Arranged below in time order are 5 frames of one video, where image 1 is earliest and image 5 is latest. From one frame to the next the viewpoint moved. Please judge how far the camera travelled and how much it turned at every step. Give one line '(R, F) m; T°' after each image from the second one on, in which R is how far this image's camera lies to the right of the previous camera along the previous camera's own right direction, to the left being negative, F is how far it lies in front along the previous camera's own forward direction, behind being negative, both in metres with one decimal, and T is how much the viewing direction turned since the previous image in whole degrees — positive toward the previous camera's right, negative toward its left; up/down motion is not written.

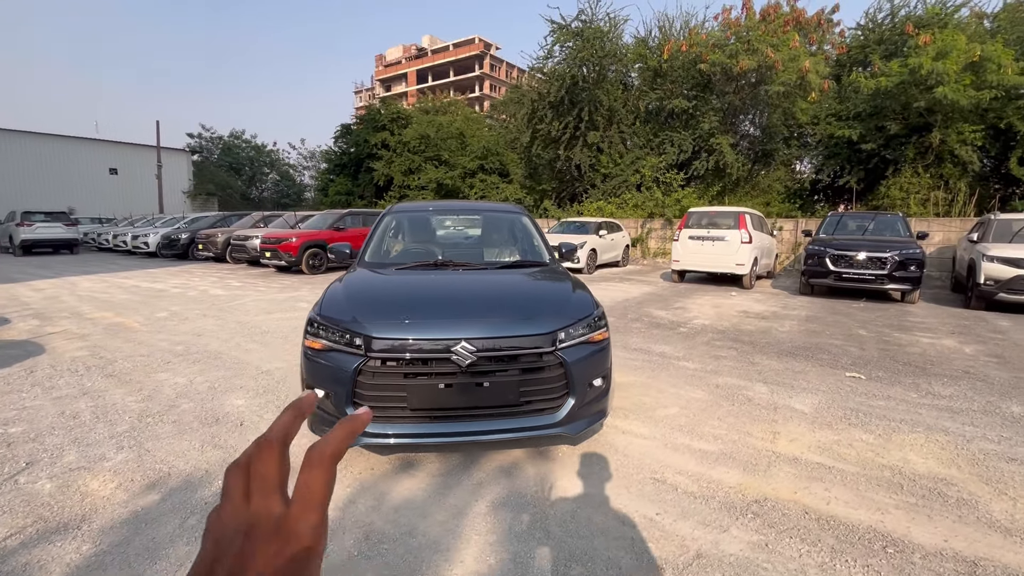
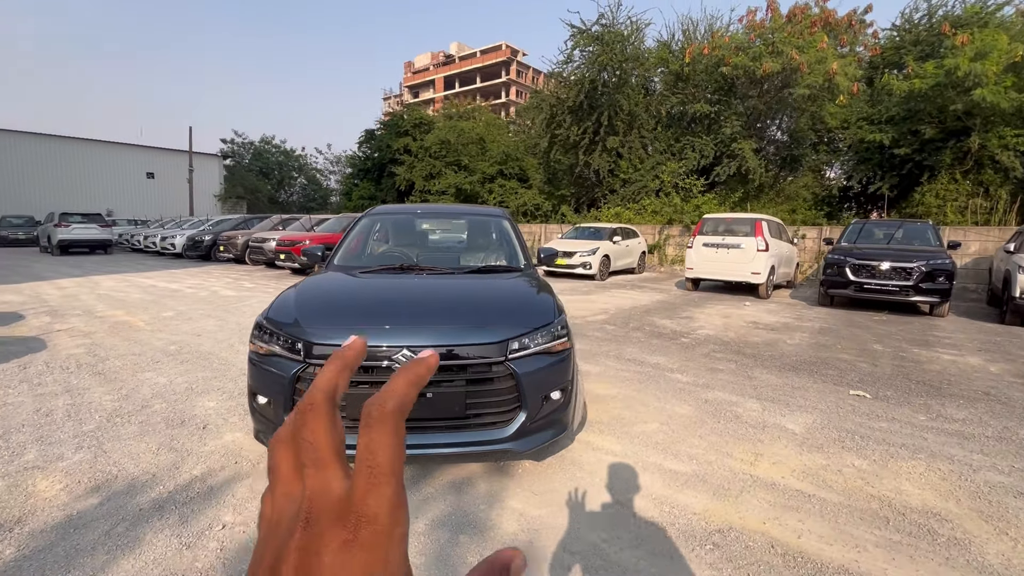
(+0.4, +0.2) m; -3°
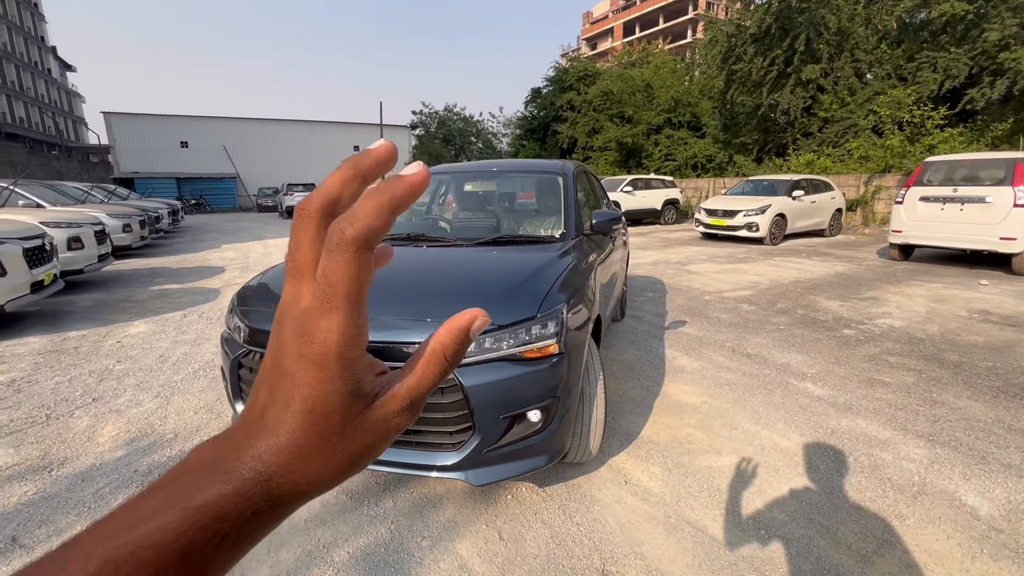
(+0.9, +0.9) m; -21°
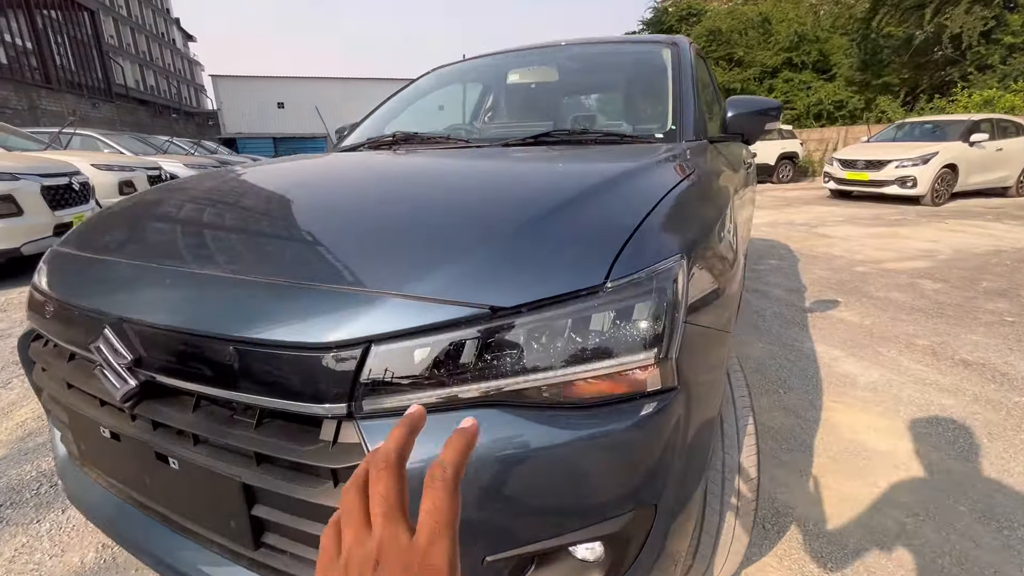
(+0.1, +1.3) m; -10°
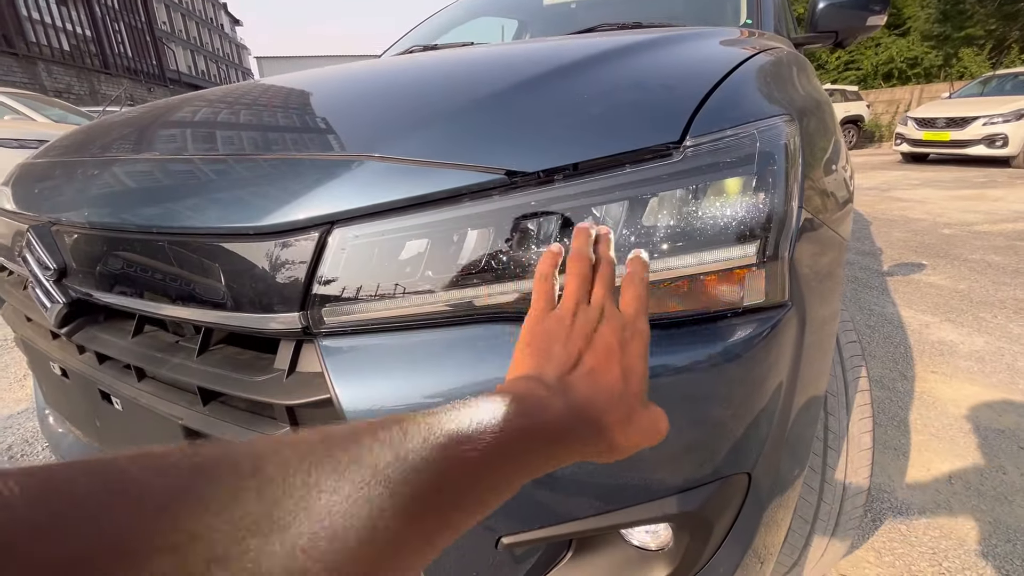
(0.0, +0.2) m; -5°
